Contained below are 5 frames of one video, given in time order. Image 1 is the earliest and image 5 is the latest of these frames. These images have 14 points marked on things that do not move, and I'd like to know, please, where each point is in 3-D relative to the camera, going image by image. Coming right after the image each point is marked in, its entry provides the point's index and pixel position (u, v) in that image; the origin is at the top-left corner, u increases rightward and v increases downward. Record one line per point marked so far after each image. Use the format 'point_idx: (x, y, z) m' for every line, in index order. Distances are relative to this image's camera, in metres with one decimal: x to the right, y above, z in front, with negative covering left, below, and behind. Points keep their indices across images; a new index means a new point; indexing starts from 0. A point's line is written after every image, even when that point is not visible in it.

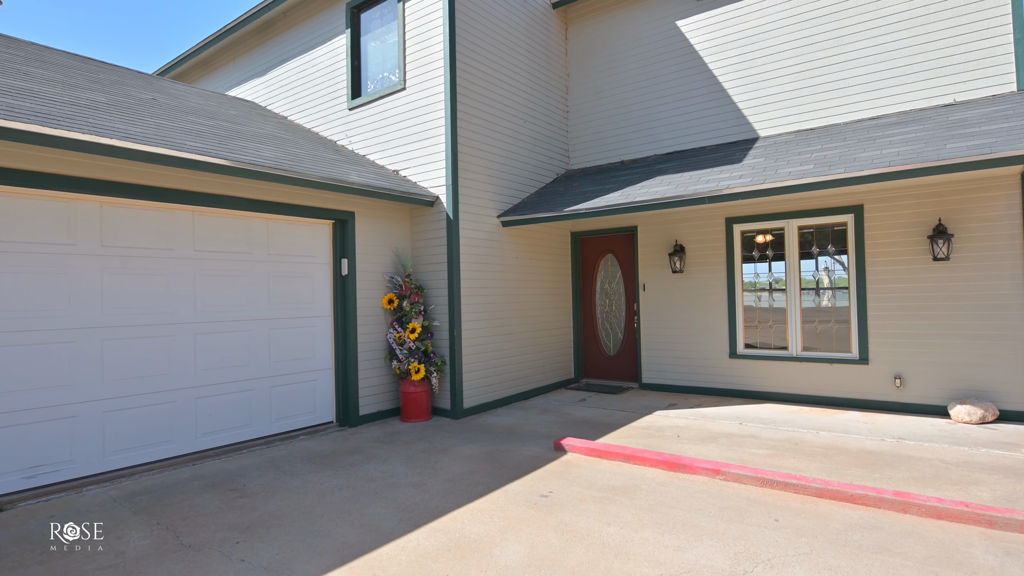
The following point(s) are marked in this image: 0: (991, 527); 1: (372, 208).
0: (+2.9, -1.5, +3.2) m
1: (-1.7, +1.0, +6.3) m
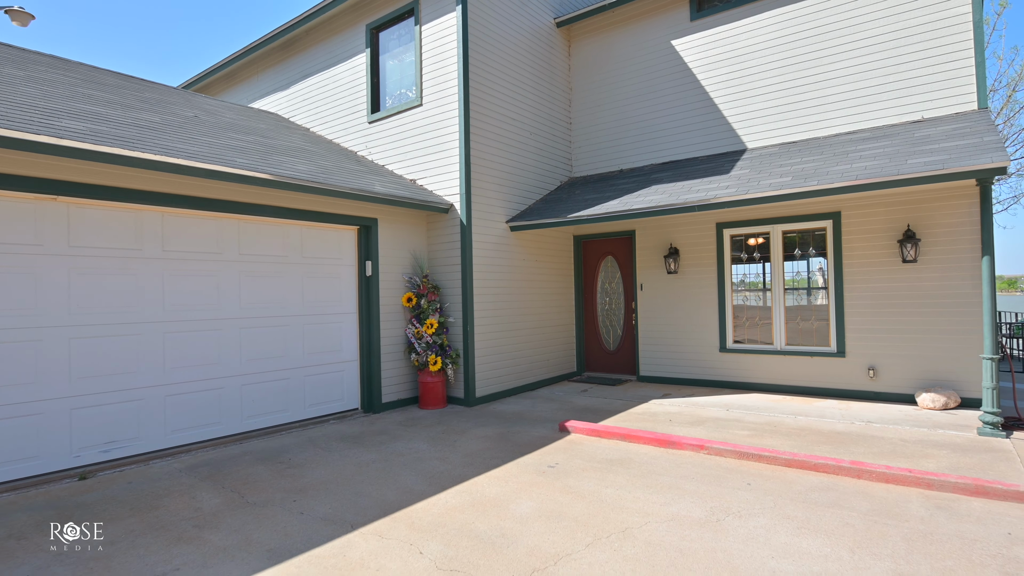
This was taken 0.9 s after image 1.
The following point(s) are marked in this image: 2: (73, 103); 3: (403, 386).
0: (+3.0, -1.5, +3.8) m
1: (-1.6, +1.0, +6.9) m
2: (-4.4, +1.8, +5.1) m
3: (-1.5, -1.3, +6.9) m
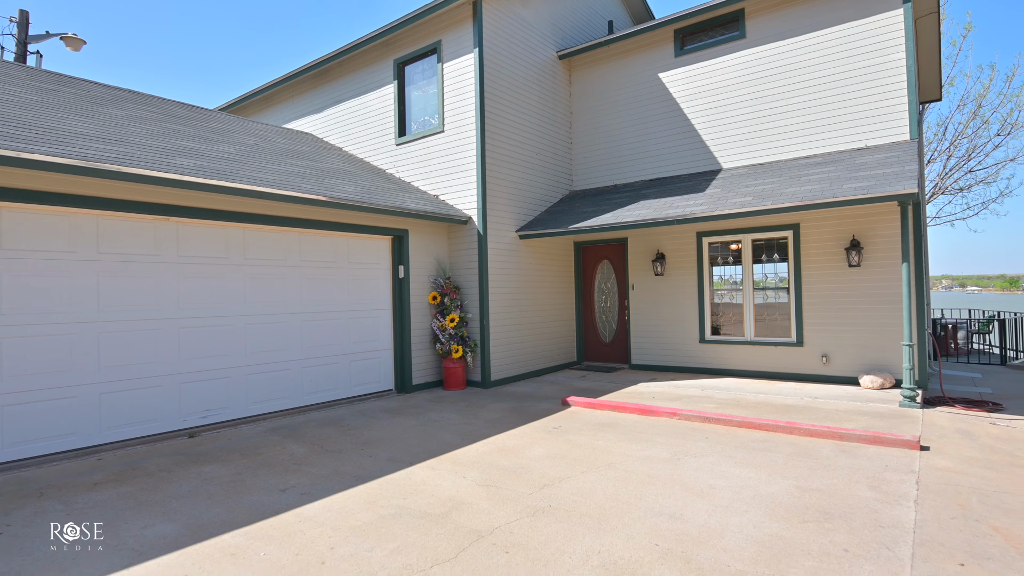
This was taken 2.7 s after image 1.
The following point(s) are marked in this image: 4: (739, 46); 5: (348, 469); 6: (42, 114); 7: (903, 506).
0: (+3.2, -1.5, +5.0) m
1: (-1.4, +1.0, +8.1) m
2: (-4.2, +1.8, +6.4) m
3: (-1.3, -1.3, +8.1) m
4: (+3.7, +3.9, +8.4) m
5: (-1.4, -1.6, +4.5) m
6: (-5.1, +1.9, +5.6) m
7: (+2.7, -1.5, +3.6) m
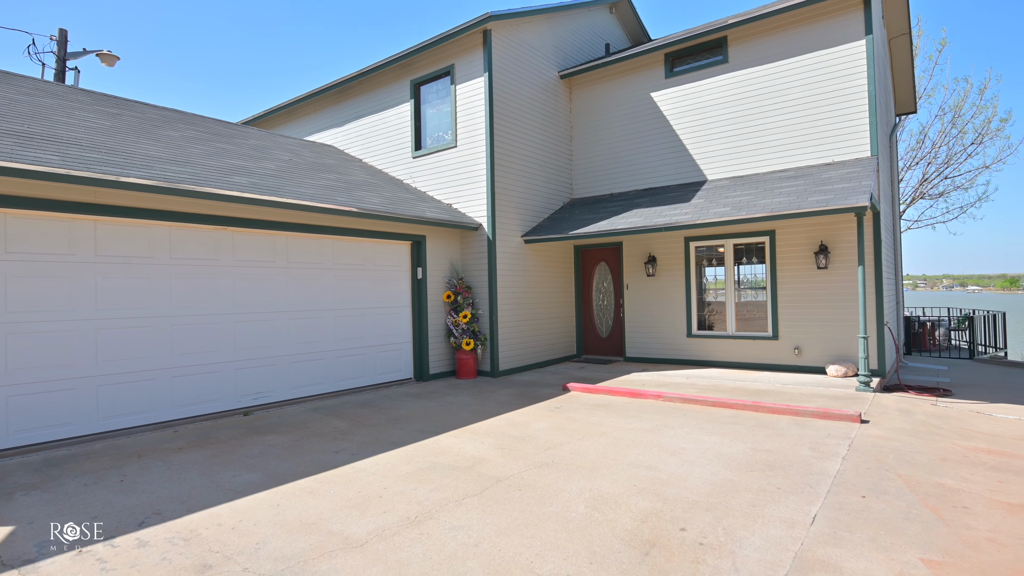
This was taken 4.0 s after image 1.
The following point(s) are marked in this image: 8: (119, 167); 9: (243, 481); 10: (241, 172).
0: (+3.3, -1.5, +5.9) m
1: (-1.3, +1.0, +9.0) m
2: (-4.1, +1.8, +7.3) m
3: (-1.2, -1.3, +9.1) m
4: (+3.8, +3.9, +9.3) m
5: (-1.4, -1.6, +5.5) m
6: (-5.0, +1.9, +6.6) m
7: (+2.8, -1.5, +4.5) m
8: (-4.2, +1.3, +5.5) m
9: (-2.3, -1.6, +4.4) m
10: (-3.7, +1.6, +6.9) m
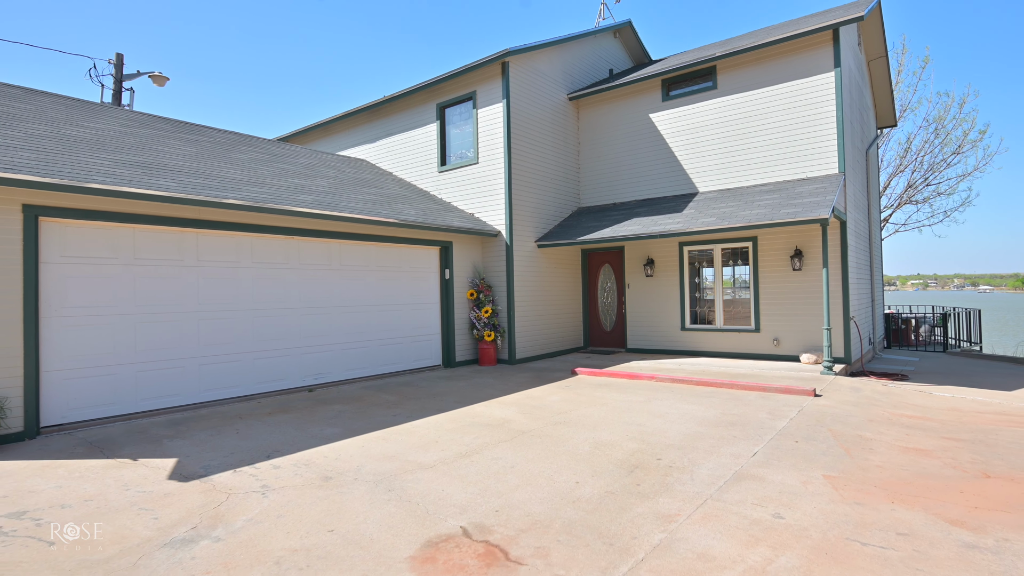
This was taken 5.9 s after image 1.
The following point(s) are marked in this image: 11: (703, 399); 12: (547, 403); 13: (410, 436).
0: (+3.5, -1.4, +7.2) m
1: (-1.0, +1.0, +10.4) m
2: (-3.8, +1.9, +8.7) m
3: (-0.9, -1.3, +10.4) m
4: (+4.1, +4.0, +10.6) m
5: (-1.1, -1.6, +6.8) m
6: (-4.8, +1.9, +8.0) m
7: (+3.0, -1.5, +5.8) m
8: (-4.0, +1.3, +6.9) m
9: (-2.0, -1.6, +5.7) m
10: (-3.4, +1.6, +8.3) m
11: (+2.5, -1.5, +6.8) m
12: (+0.5, -1.5, +6.8) m
13: (-1.1, -1.6, +5.5) m
